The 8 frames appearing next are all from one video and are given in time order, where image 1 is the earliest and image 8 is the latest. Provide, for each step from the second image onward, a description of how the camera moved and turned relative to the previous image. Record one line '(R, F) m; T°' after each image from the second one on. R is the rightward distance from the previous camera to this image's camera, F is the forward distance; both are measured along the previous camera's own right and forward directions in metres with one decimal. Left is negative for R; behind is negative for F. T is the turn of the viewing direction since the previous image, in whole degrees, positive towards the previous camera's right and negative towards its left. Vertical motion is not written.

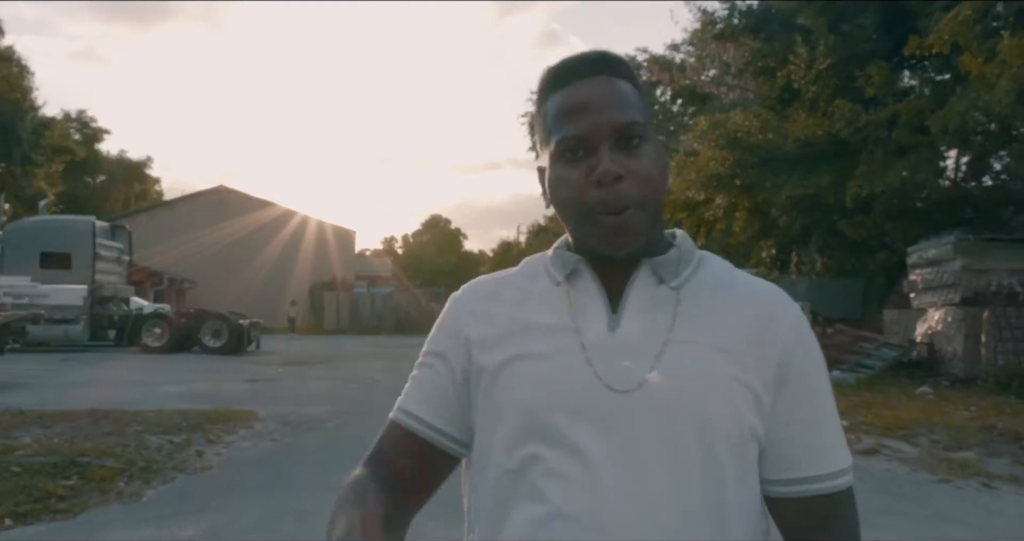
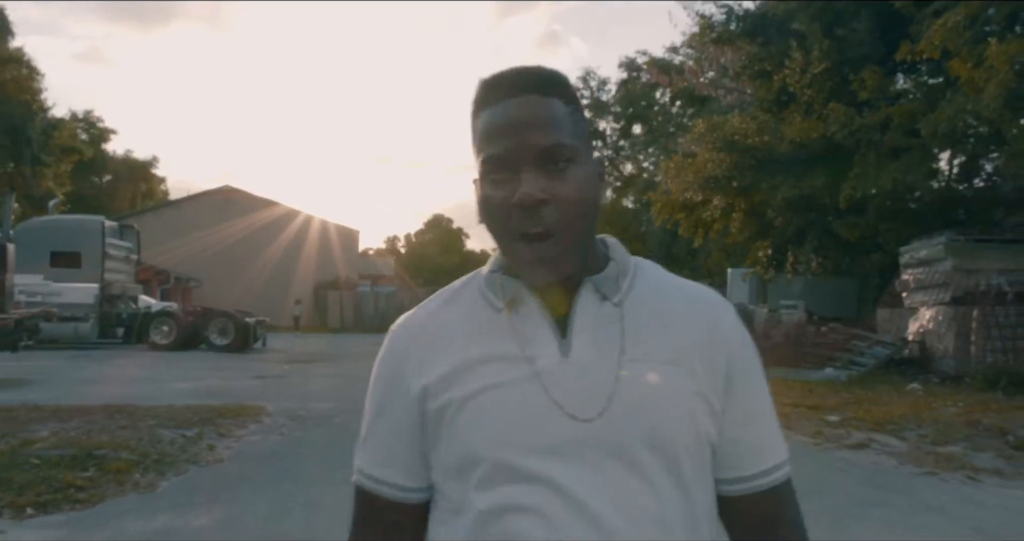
(0.0, -0.4) m; 0°
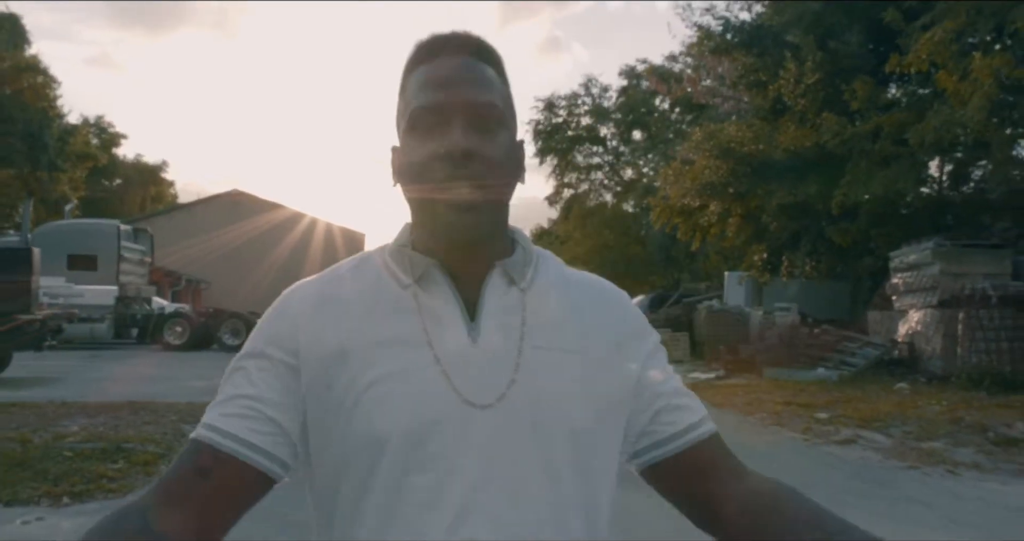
(0.0, -0.6) m; 0°
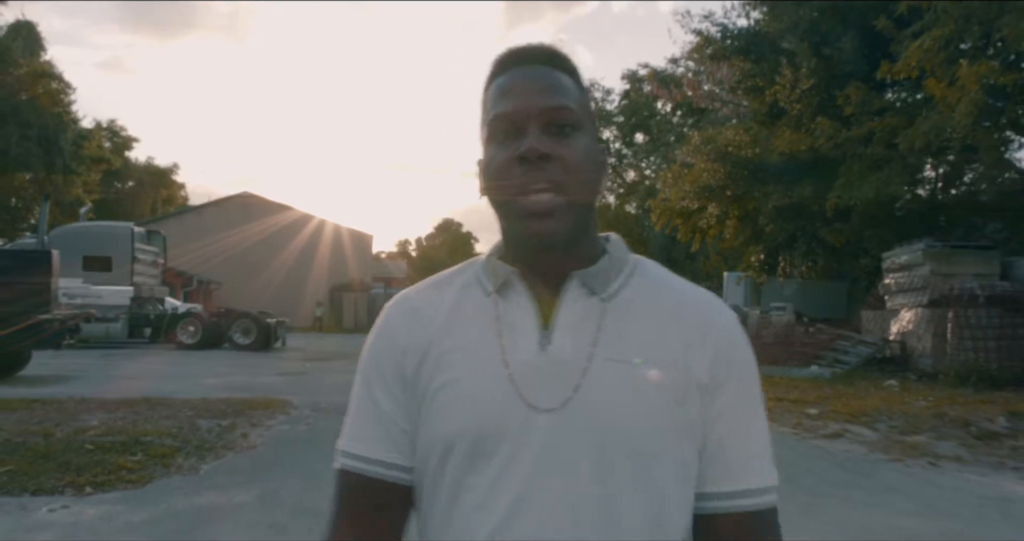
(+0.1, -0.5) m; 0°
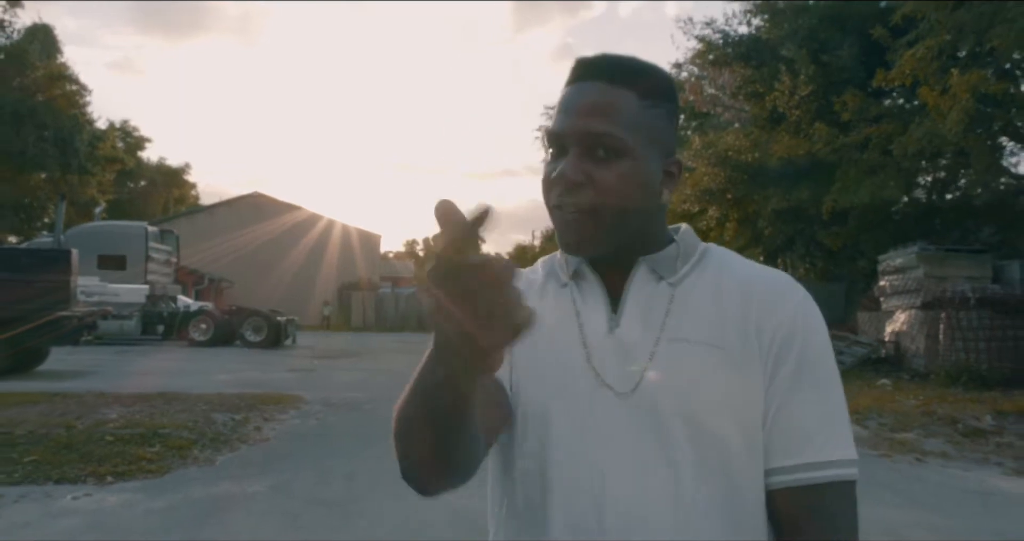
(0.0, -0.5) m; 0°
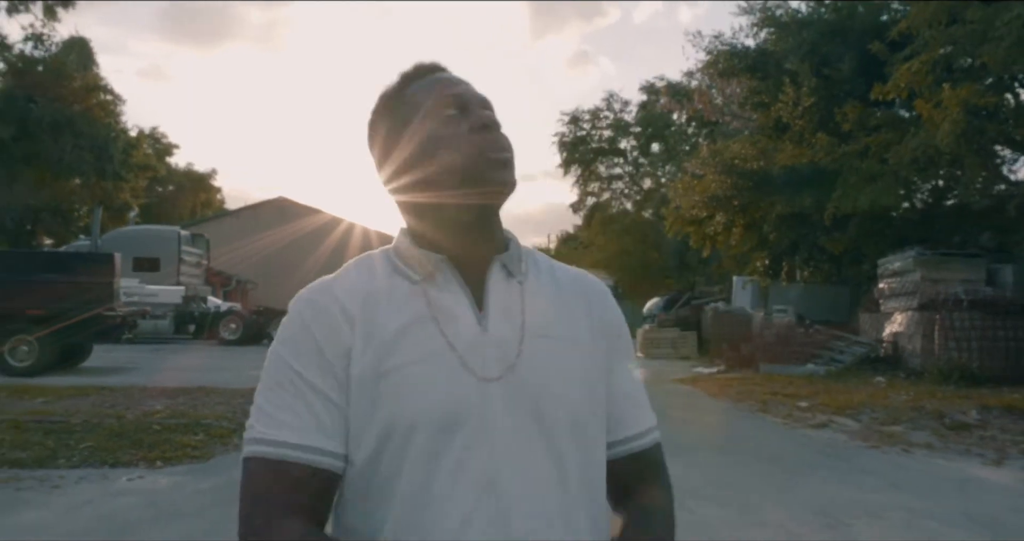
(0.0, -1.0) m; -1°
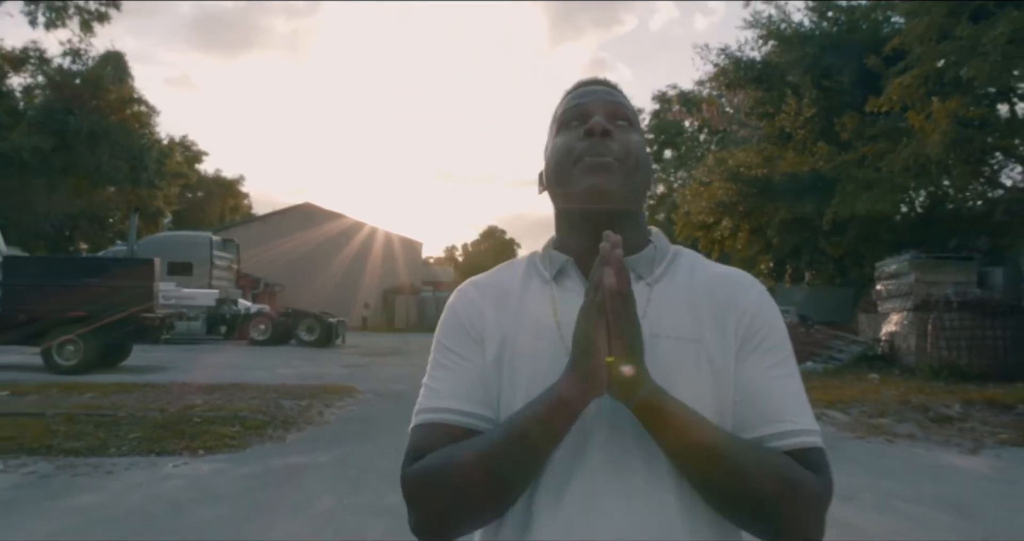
(+0.1, -1.1) m; -1°
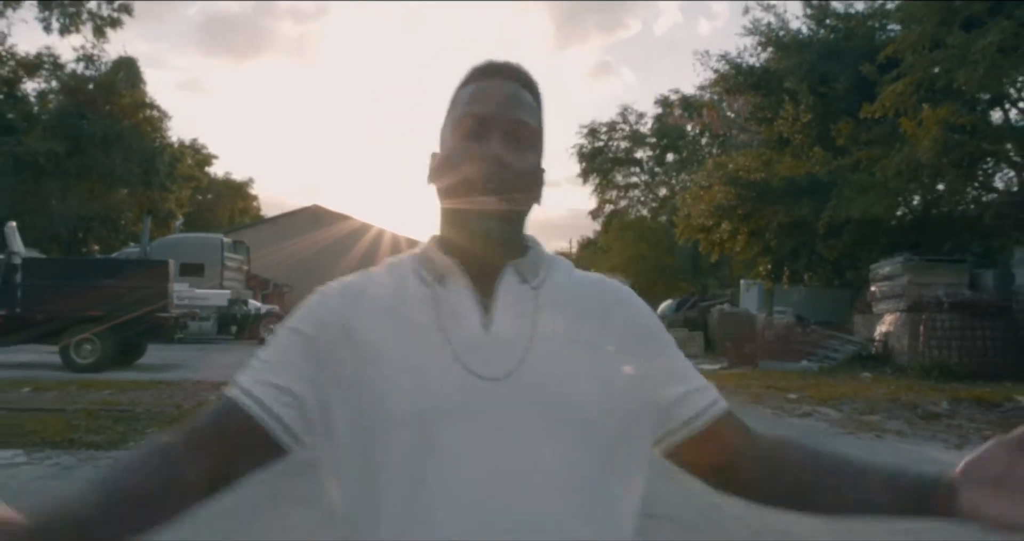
(0.0, -0.5) m; 0°
